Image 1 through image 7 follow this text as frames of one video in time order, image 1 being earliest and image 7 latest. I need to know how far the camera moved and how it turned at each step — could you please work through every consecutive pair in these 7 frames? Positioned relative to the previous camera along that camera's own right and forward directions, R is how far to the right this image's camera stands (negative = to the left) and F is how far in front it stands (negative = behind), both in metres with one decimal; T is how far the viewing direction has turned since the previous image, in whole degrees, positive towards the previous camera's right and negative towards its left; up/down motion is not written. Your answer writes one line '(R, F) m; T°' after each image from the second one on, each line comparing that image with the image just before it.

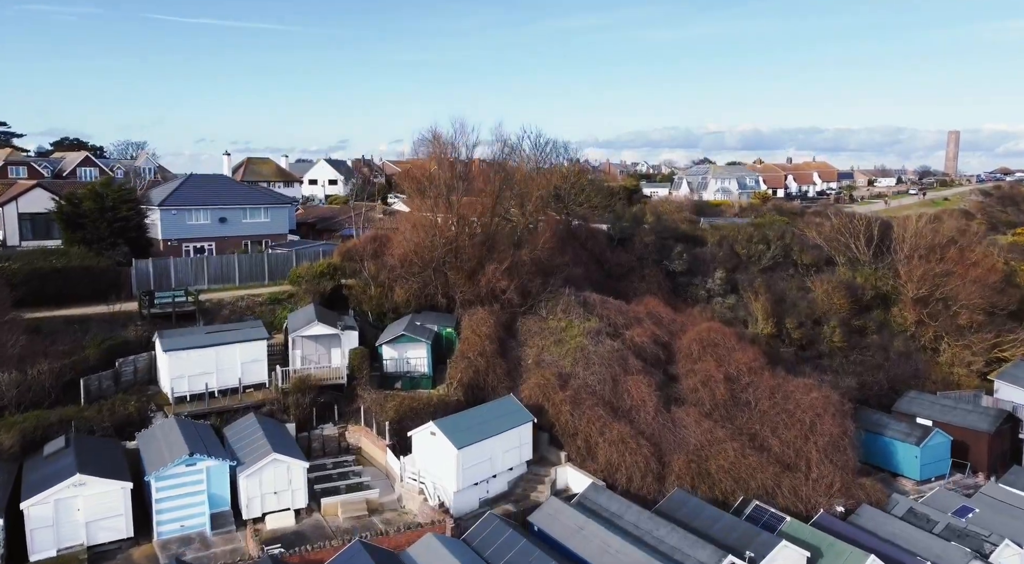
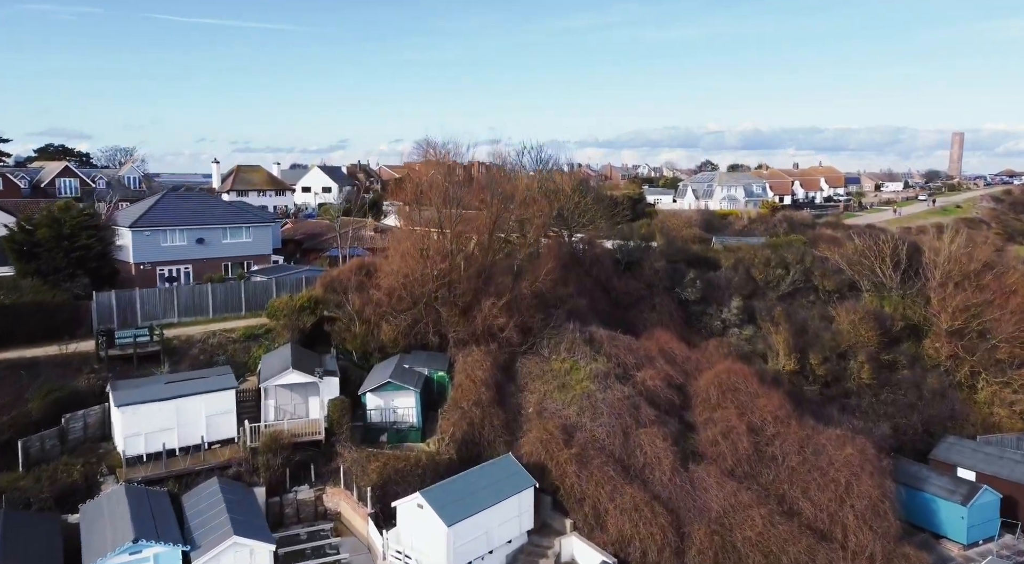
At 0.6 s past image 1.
(0.0, +2.1) m; 0°
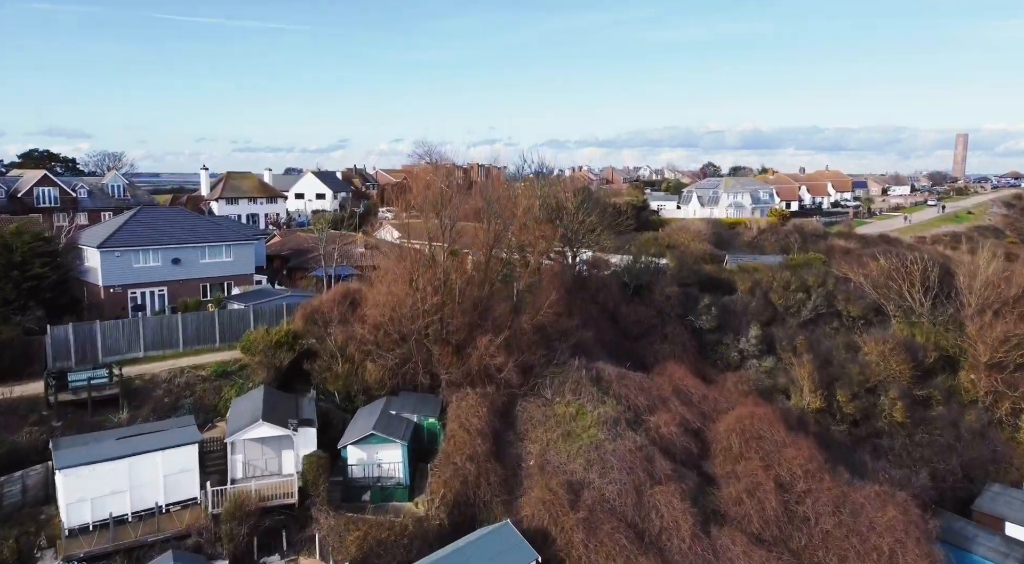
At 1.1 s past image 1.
(0.0, +2.0) m; 0°
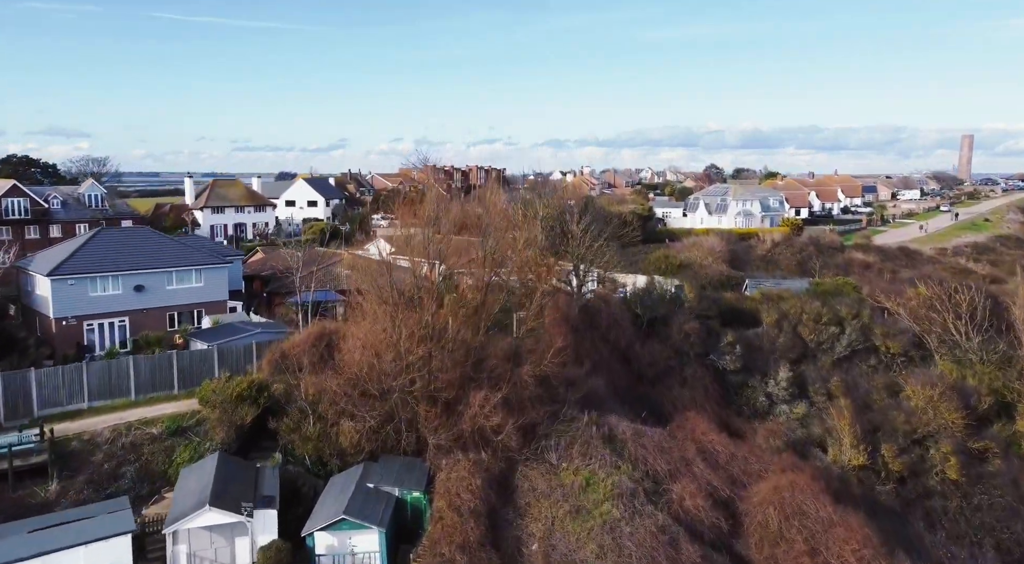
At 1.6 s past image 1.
(0.0, +2.6) m; 0°
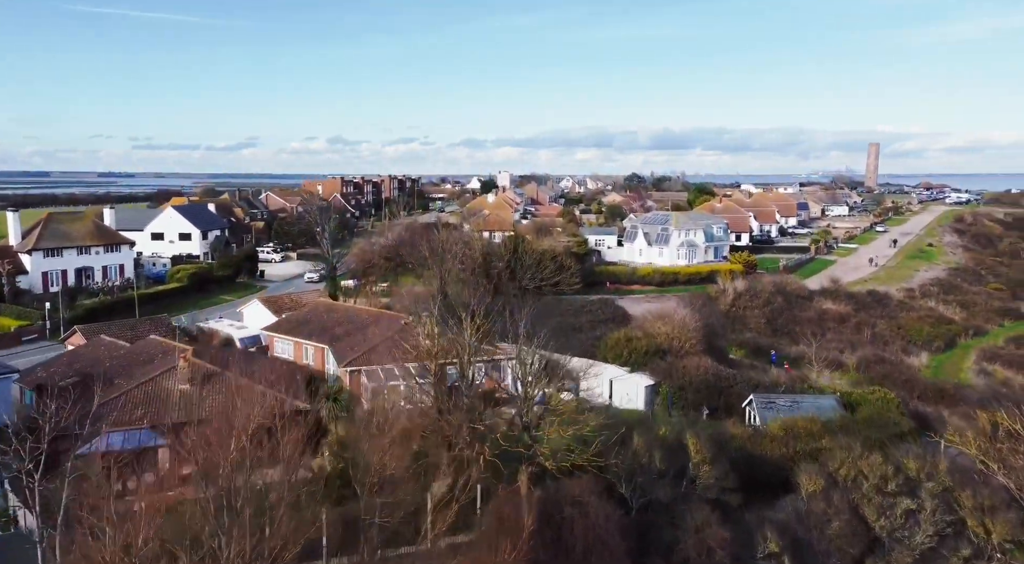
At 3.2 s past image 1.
(+0.2, +8.3) m; +6°
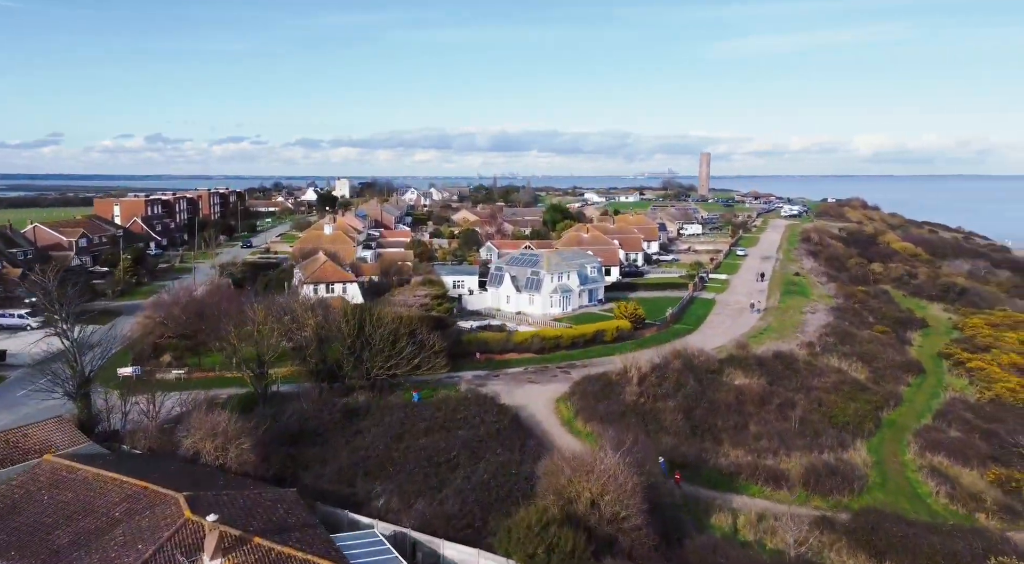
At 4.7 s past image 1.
(0.0, +9.3) m; +12°
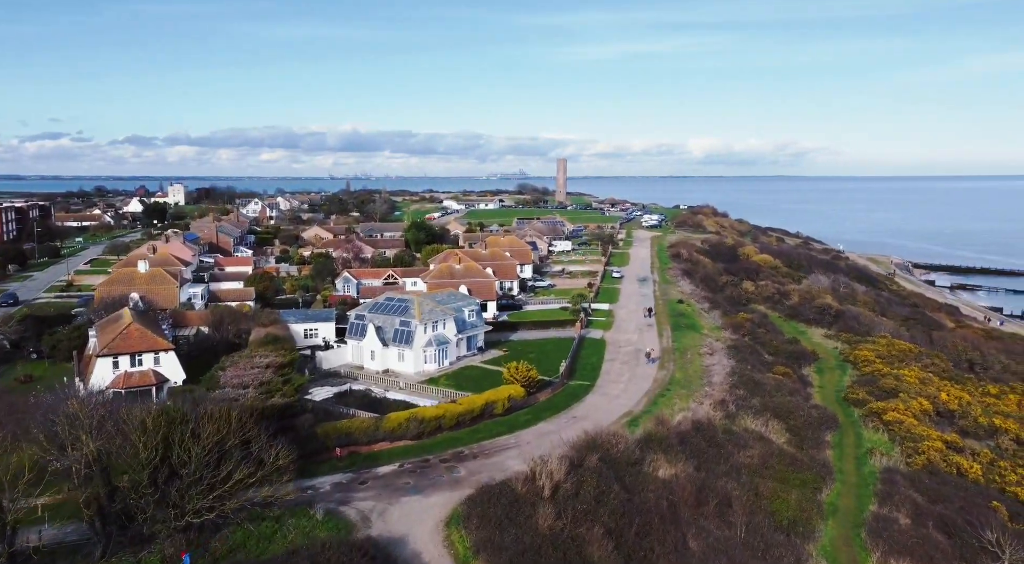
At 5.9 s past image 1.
(-0.4, +7.7) m; +11°
